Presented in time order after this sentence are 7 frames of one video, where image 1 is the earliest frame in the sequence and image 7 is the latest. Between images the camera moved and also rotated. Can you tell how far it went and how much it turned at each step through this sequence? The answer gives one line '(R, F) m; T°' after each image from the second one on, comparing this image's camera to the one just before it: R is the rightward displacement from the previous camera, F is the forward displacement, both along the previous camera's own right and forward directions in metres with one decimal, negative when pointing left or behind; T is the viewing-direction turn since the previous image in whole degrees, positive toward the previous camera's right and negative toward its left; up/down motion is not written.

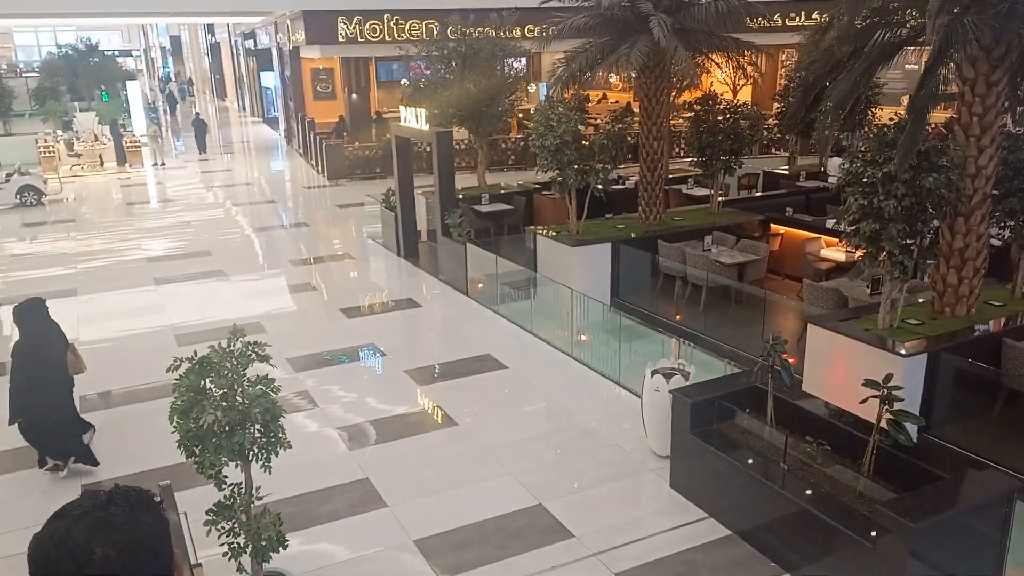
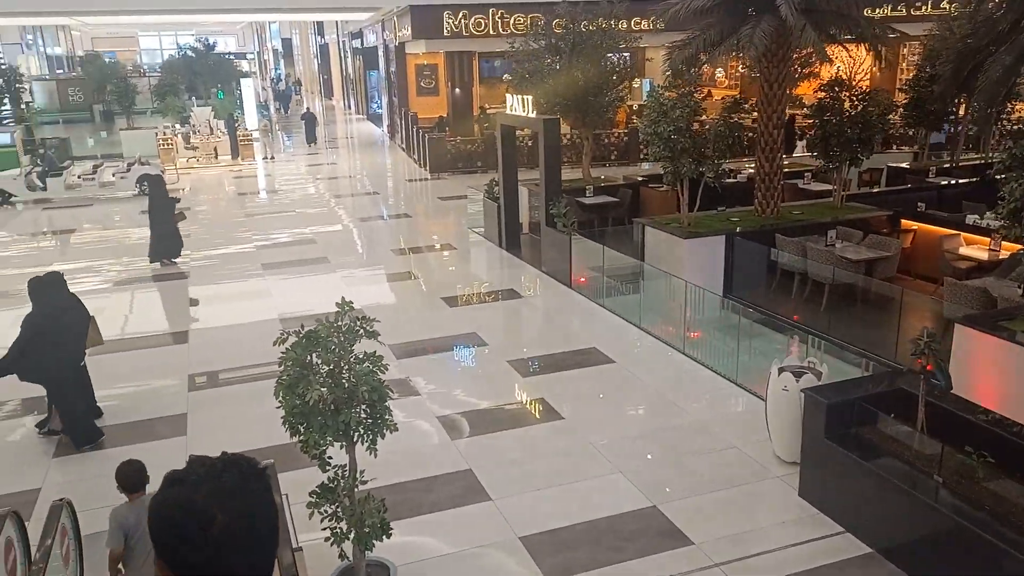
(-0.1, +0.3) m; -7°
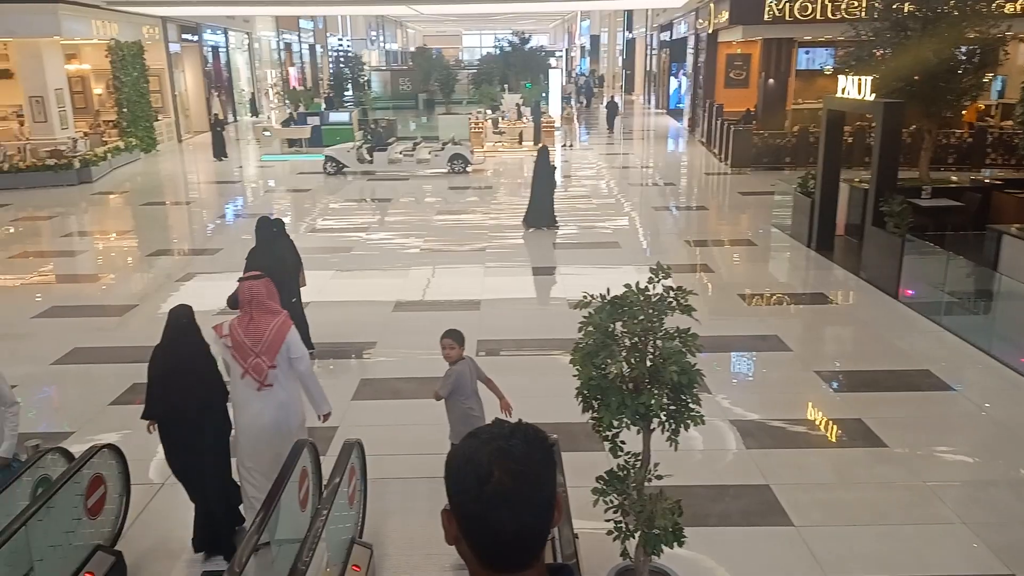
(-0.2, +0.4) m; -20°
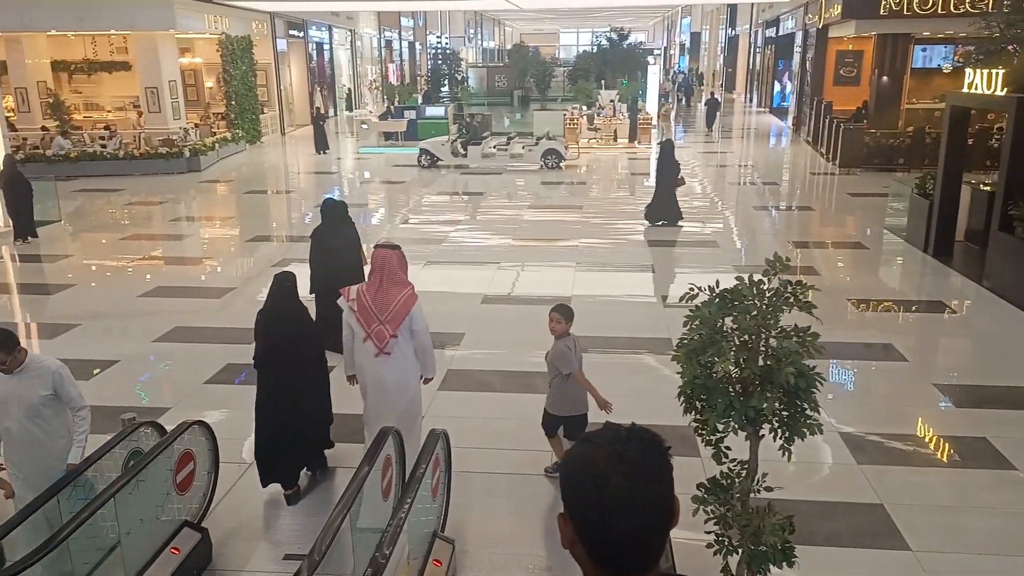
(0.0, +0.2) m; -6°
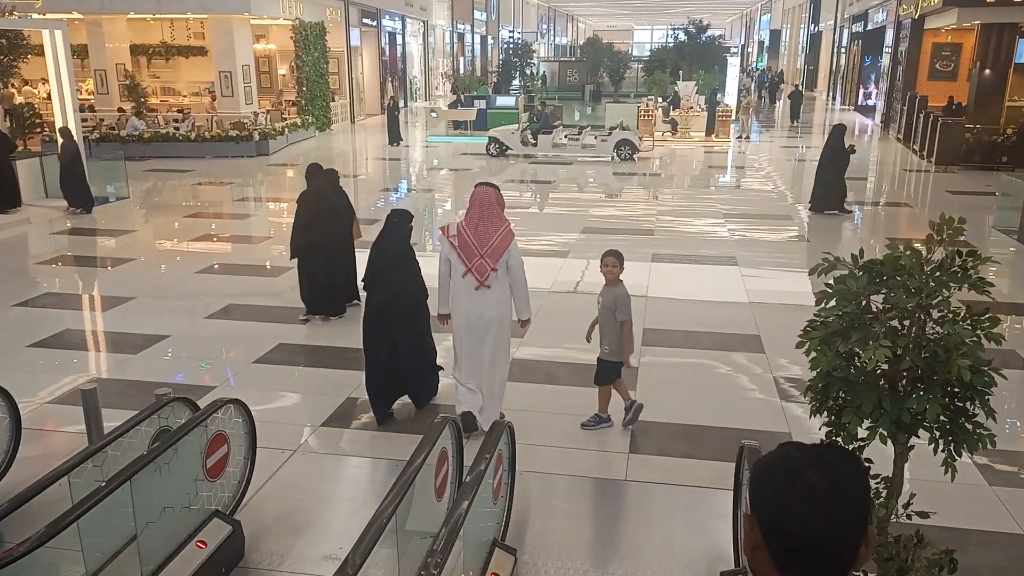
(-0.1, +0.5) m; -5°
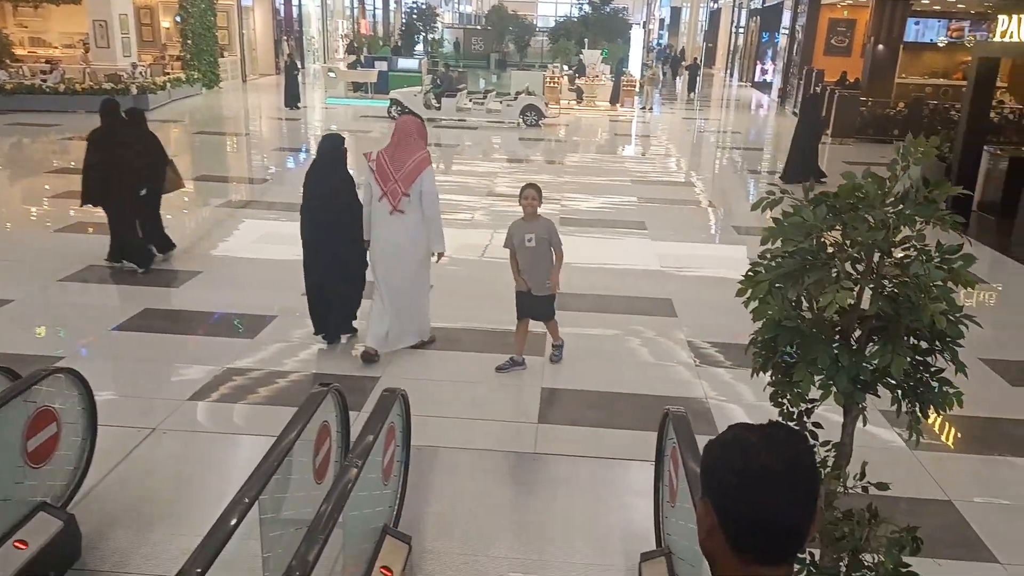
(0.0, +0.4) m; +7°
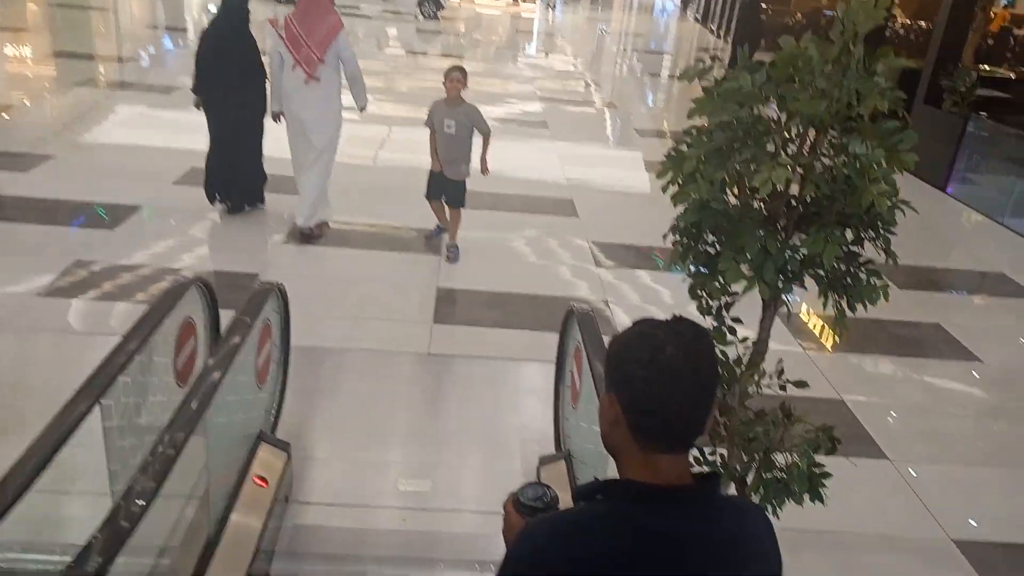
(0.0, +0.2) m; +8°
